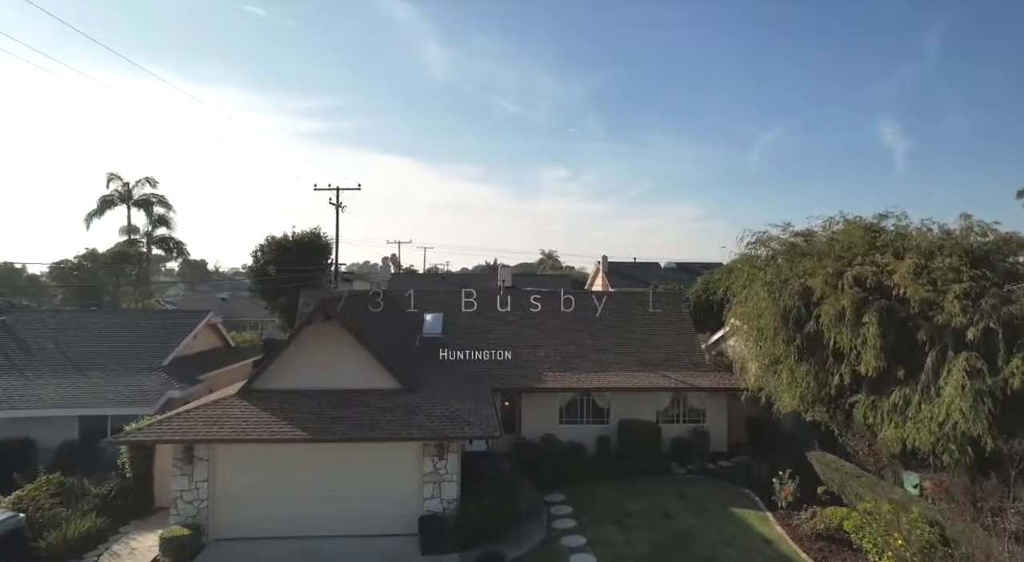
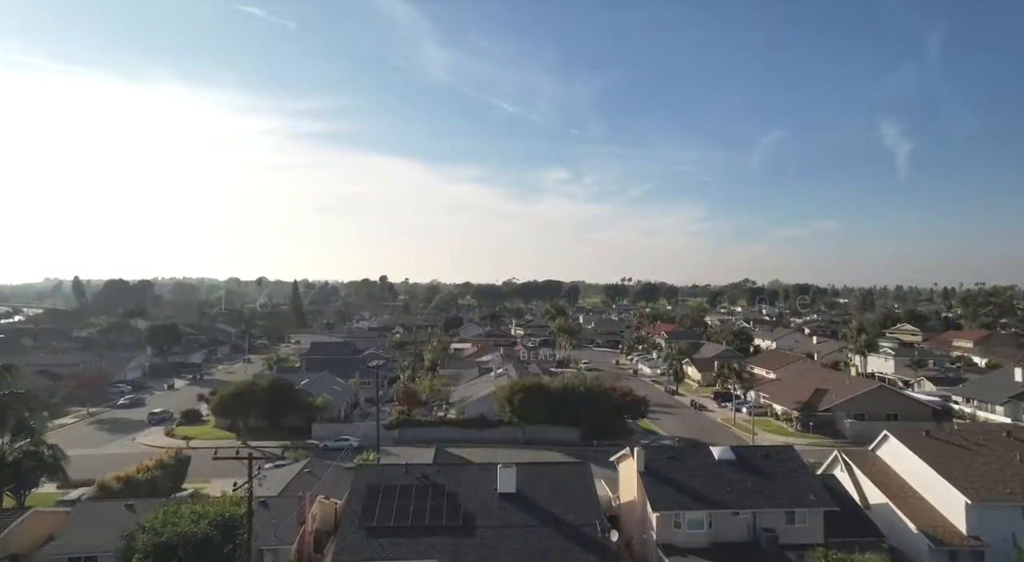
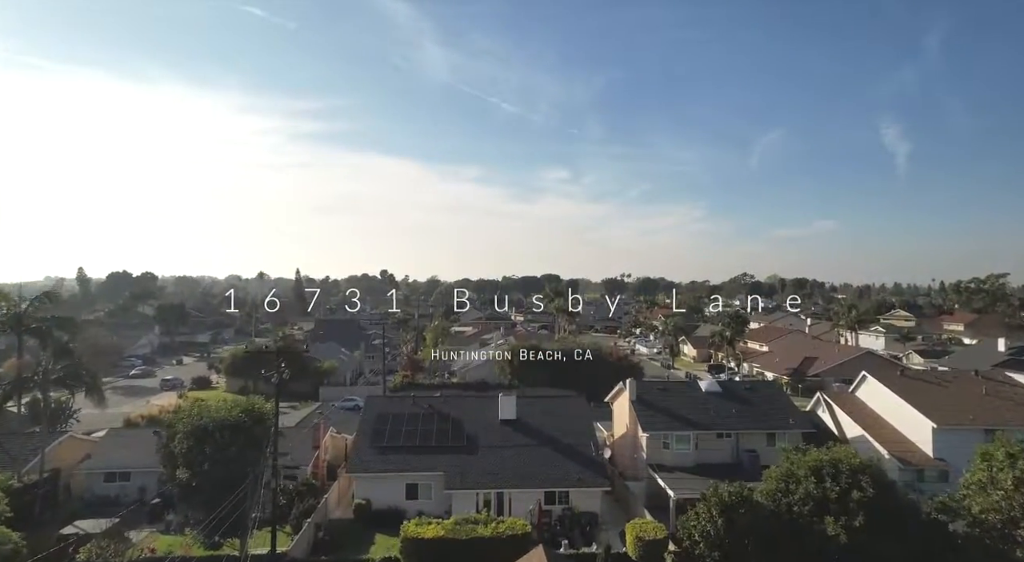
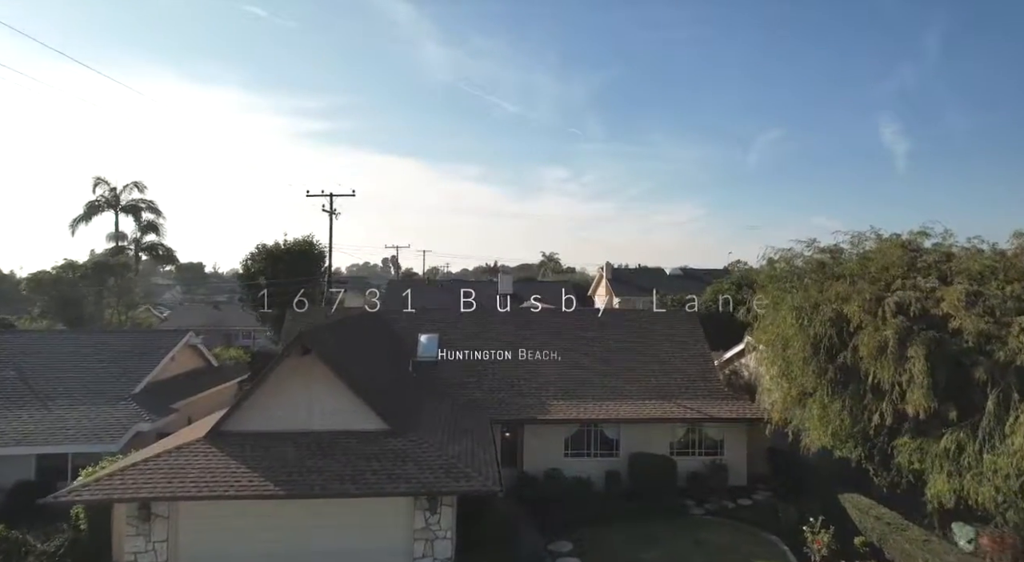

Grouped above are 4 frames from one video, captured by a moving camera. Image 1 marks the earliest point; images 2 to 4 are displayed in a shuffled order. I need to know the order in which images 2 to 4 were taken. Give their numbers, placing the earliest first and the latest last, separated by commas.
4, 3, 2
